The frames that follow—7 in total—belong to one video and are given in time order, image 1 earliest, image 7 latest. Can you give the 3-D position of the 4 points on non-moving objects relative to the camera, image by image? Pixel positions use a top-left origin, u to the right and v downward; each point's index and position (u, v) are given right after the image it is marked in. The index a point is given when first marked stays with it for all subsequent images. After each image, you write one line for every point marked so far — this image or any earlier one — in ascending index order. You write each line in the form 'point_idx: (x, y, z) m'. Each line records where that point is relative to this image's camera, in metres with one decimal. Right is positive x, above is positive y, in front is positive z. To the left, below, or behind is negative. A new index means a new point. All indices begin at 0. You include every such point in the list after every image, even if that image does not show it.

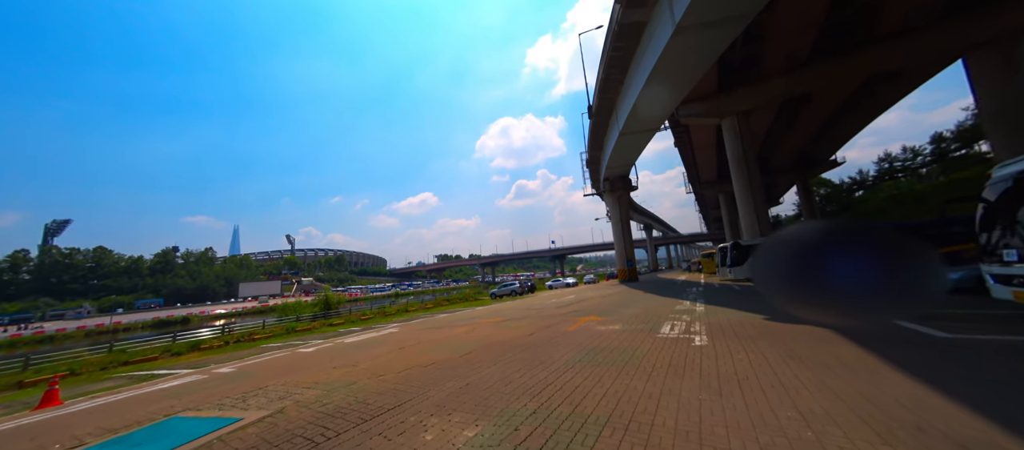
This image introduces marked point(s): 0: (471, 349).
0: (-1.0, -2.9, +7.3) m
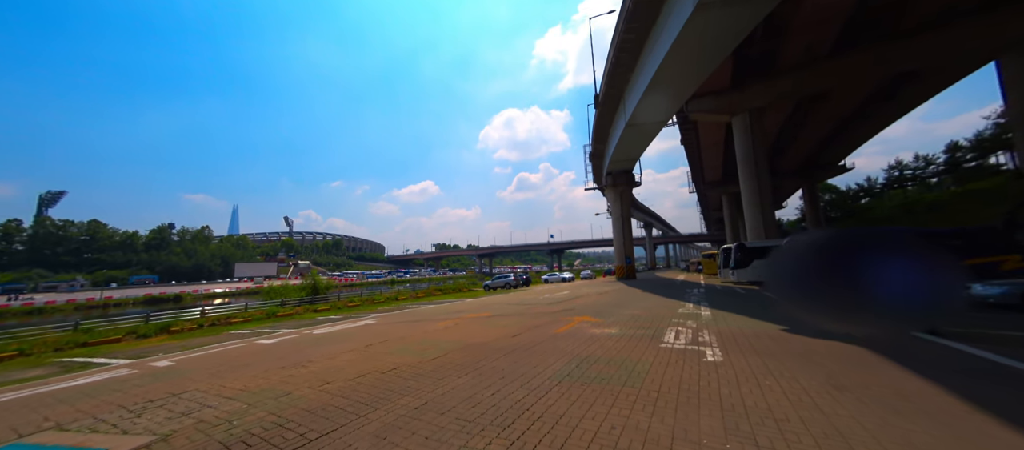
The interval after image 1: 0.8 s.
0: (-1.4, -2.6, +6.3) m
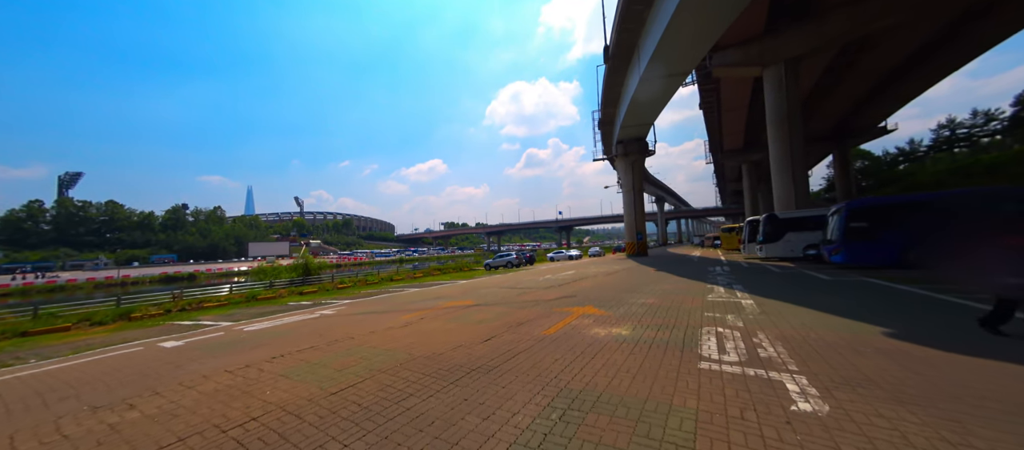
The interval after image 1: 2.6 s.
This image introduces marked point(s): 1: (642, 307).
0: (-2.0, -2.0, +4.1) m
1: (+3.2, -2.0, +7.9) m
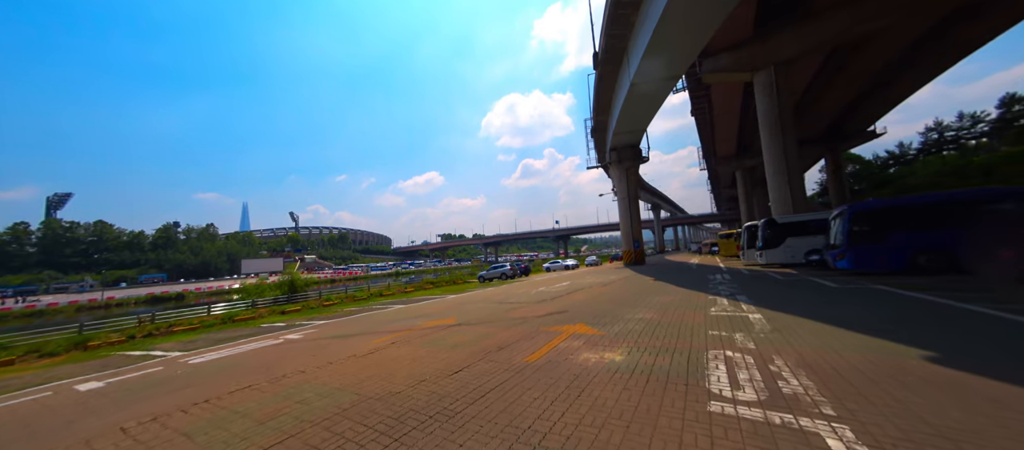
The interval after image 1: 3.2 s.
0: (-2.3, -2.1, +3.2) m
1: (+2.8, -2.2, +7.1) m
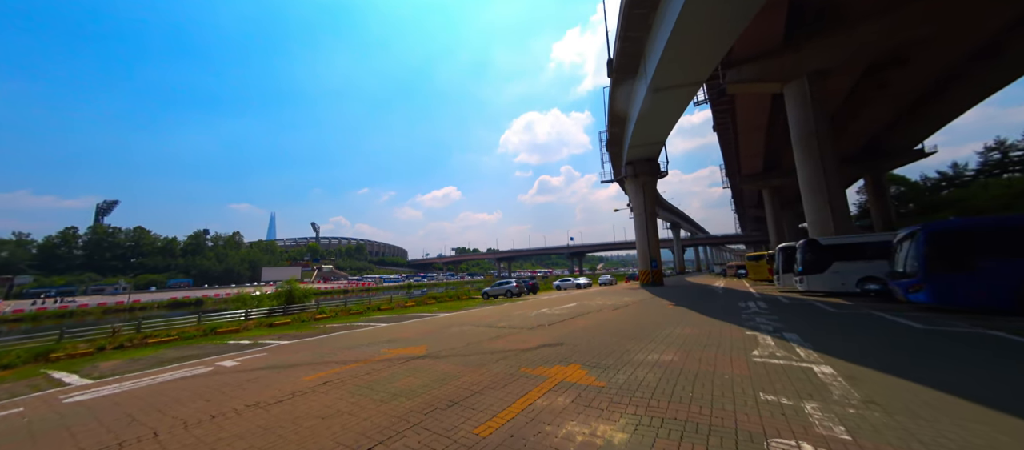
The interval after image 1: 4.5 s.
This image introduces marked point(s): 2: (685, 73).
0: (-3.0, -2.0, +1.6) m
1: (+2.3, -2.4, +5.2) m
2: (+10.7, +9.4, +19.5) m
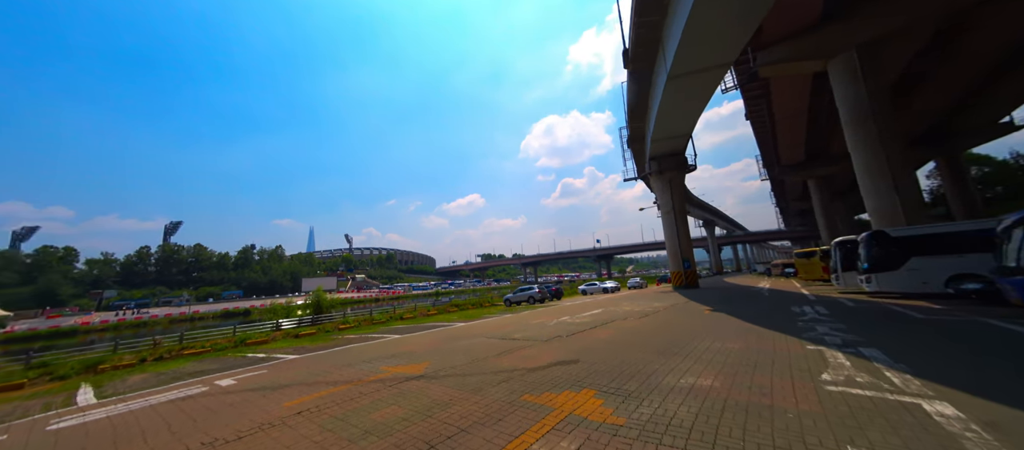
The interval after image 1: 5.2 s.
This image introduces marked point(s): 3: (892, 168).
0: (-3.3, -2.1, +0.9) m
1: (+2.3, -2.3, +4.1) m
2: (+11.3, +9.7, +17.9) m
3: (+22.7, +3.3, +19.3) m
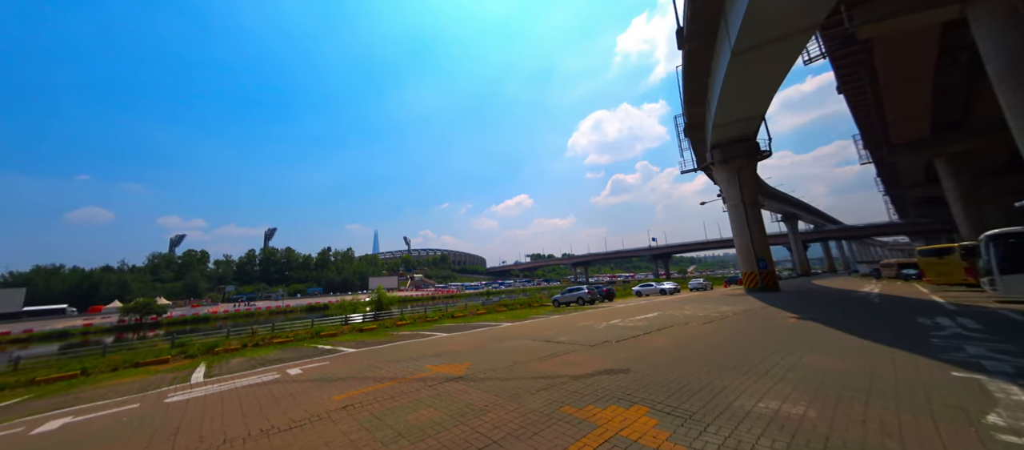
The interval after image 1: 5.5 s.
0: (-3.3, -2.0, +1.1) m
1: (+2.7, -2.2, +3.4) m
2: (+13.6, +10.0, +15.7) m
3: (+25.1, +3.9, +15.3) m
